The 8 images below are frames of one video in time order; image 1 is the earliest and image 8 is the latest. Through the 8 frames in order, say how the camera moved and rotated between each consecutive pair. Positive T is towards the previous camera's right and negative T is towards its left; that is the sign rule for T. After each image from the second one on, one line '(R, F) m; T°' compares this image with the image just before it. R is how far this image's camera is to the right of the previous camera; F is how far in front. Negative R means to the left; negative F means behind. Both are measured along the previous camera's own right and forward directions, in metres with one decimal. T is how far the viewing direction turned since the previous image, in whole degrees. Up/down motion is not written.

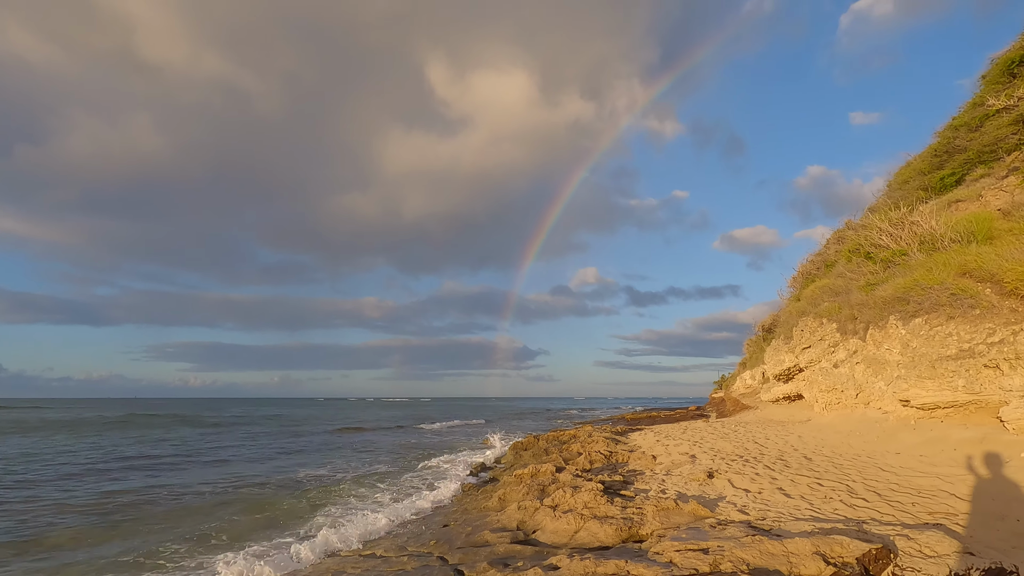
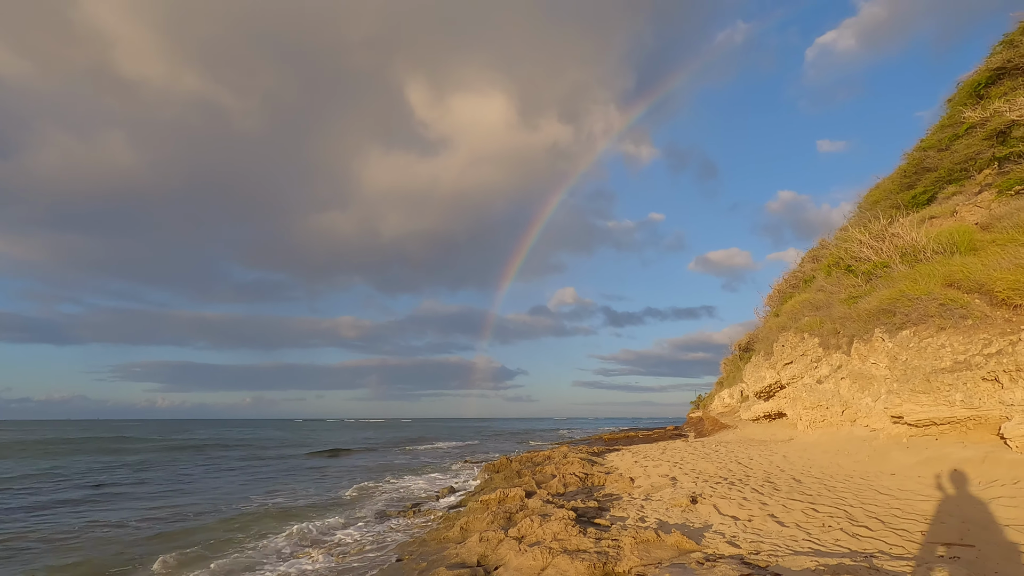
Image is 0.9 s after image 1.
(+0.2, +0.7) m; +2°
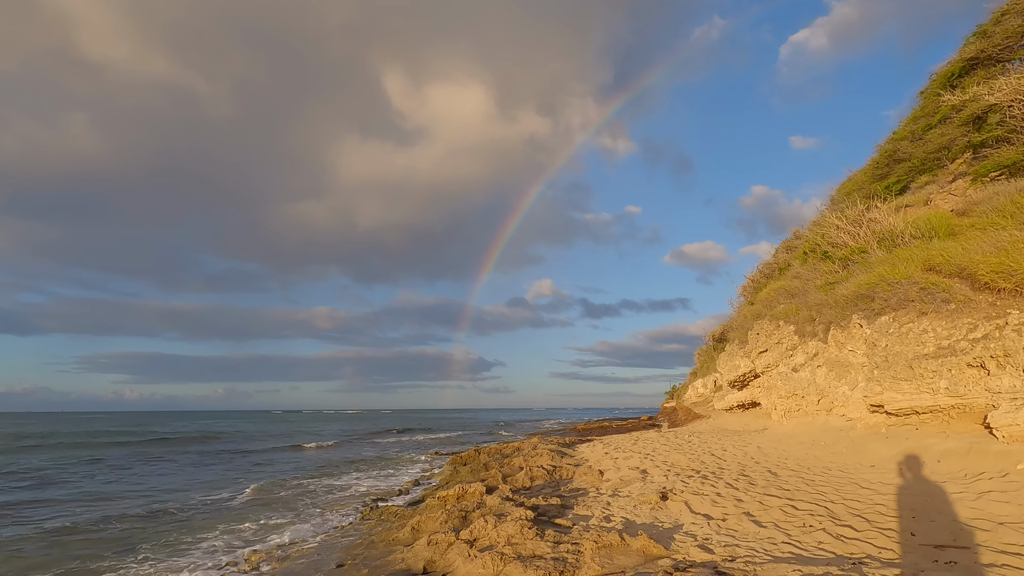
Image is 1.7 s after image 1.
(+0.3, +0.7) m; +2°
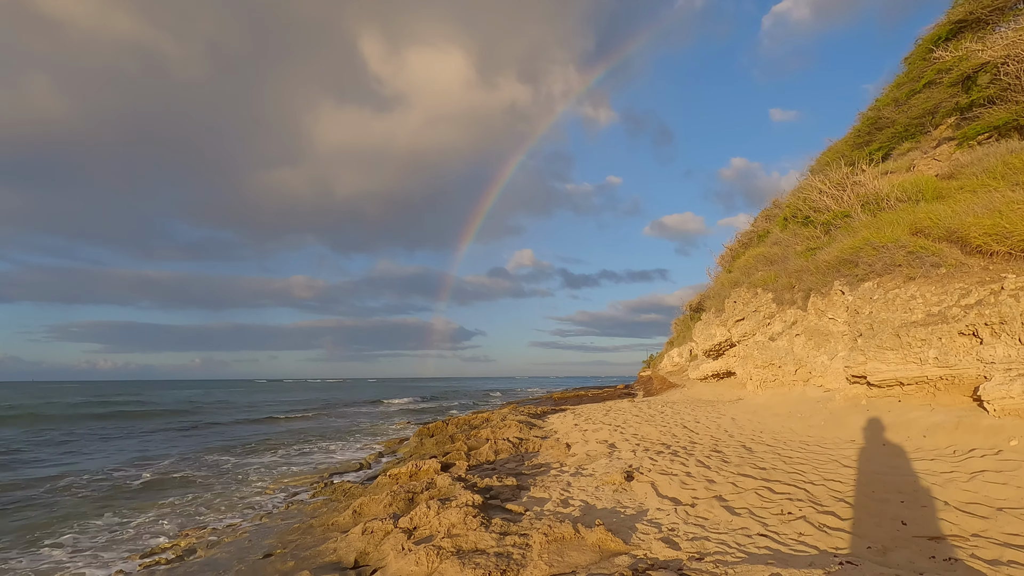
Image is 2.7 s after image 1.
(+0.3, +0.7) m; +2°
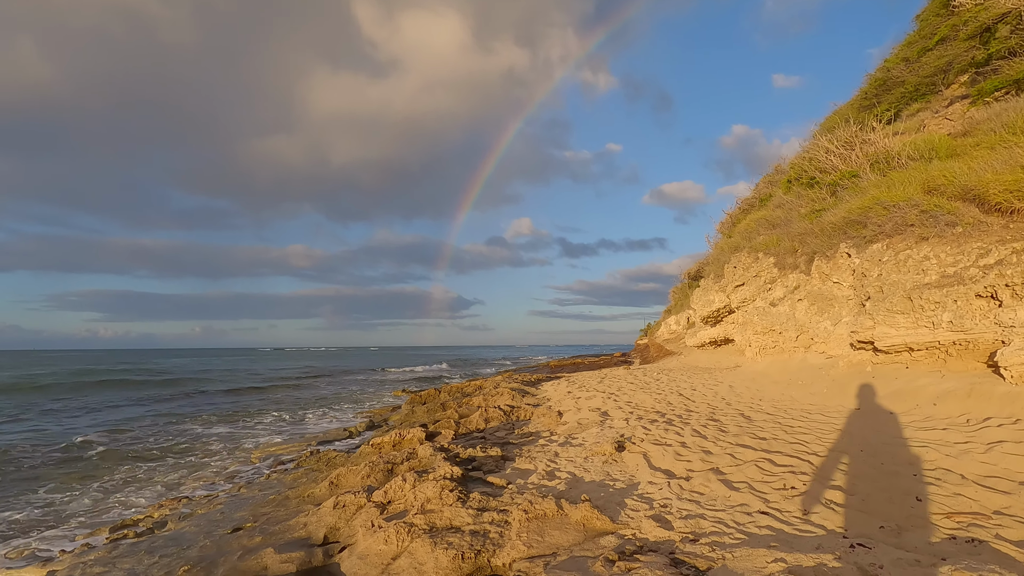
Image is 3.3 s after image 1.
(+0.1, +0.4) m; 0°
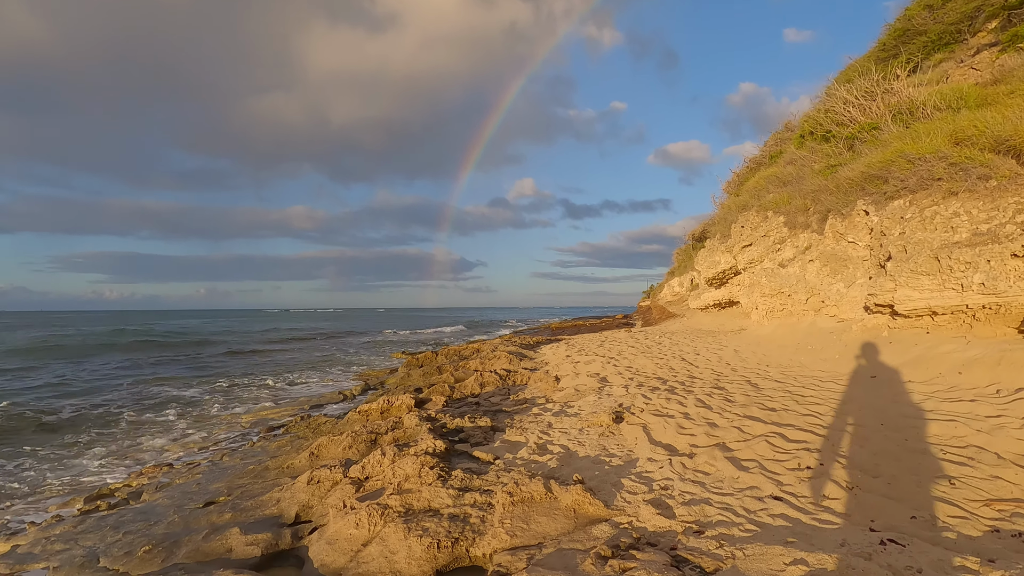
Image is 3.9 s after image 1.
(+0.1, +0.5) m; 0°
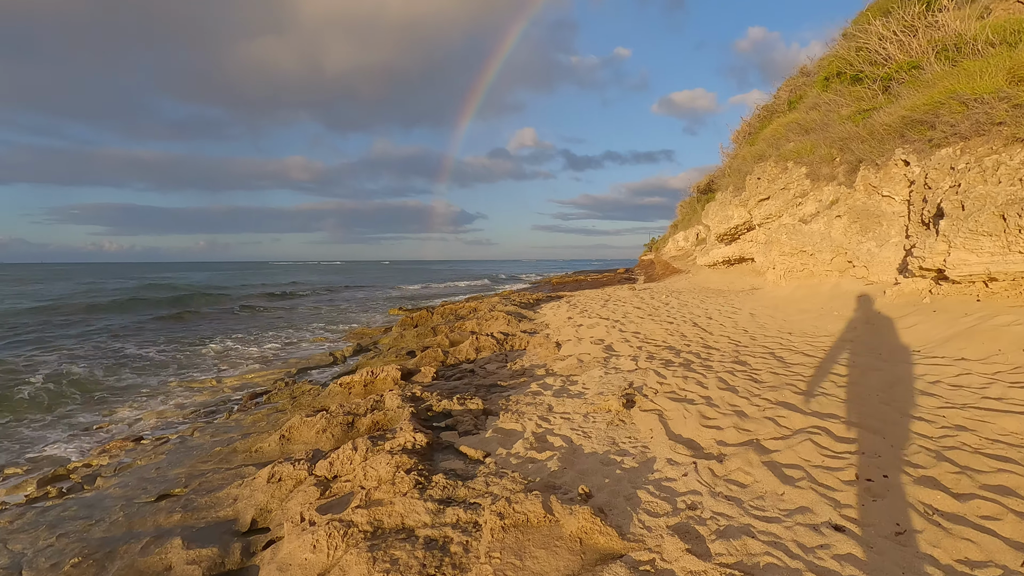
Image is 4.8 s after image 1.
(0.0, +0.7) m; 0°
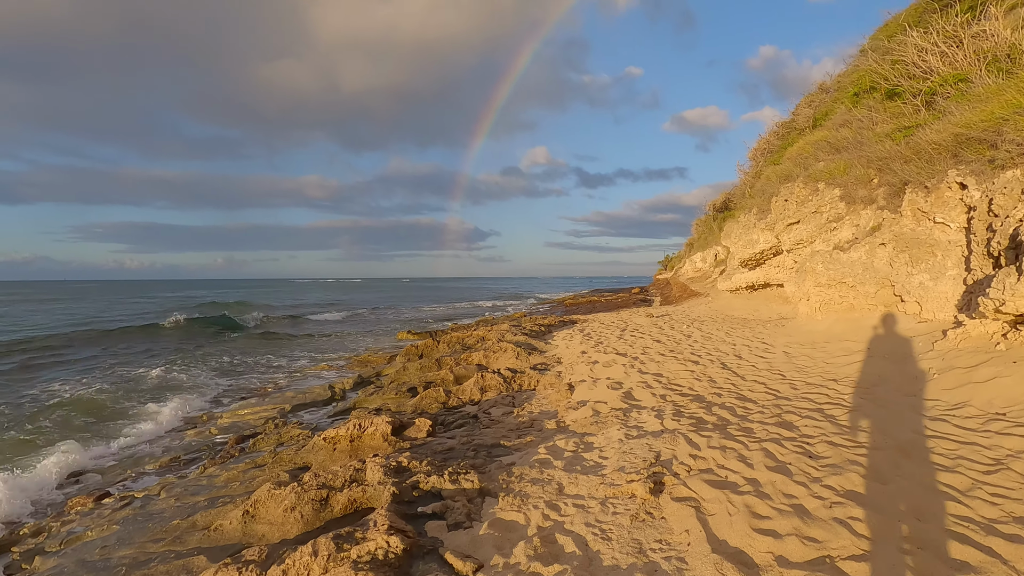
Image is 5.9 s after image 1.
(+0.1, +0.7) m; -1°
